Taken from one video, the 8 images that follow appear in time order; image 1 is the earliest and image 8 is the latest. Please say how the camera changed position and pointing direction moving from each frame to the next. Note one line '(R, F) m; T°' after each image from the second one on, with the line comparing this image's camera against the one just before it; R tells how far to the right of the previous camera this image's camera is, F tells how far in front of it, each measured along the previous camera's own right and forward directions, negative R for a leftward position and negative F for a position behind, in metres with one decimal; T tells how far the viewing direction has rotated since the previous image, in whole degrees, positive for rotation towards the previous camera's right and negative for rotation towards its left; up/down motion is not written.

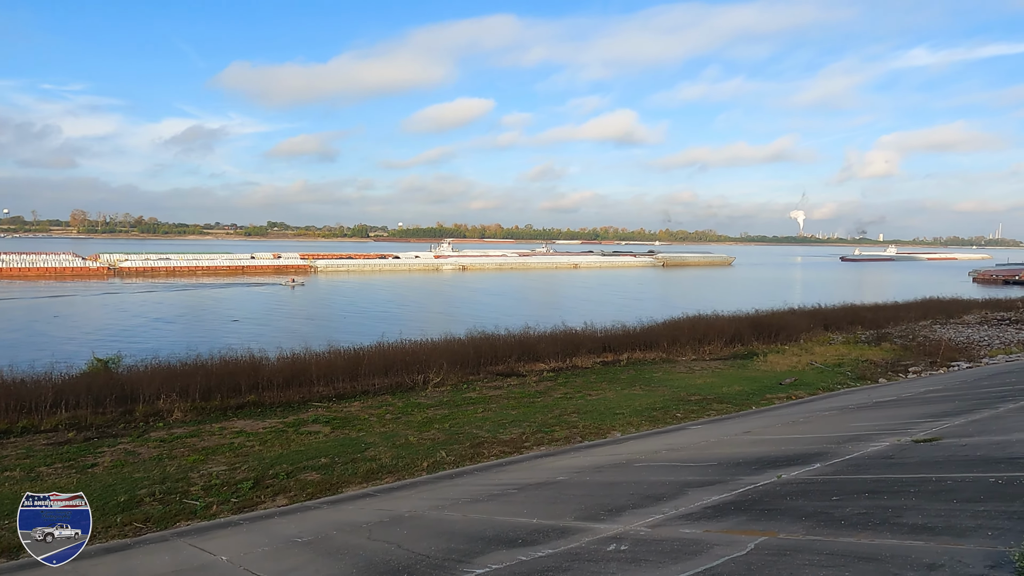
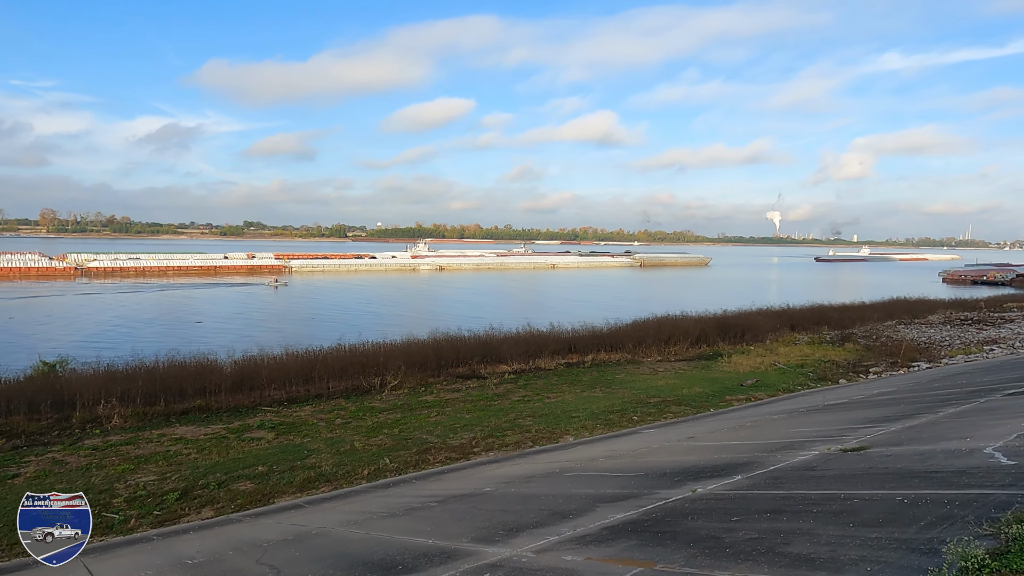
(+0.5, +0.3) m; +2°
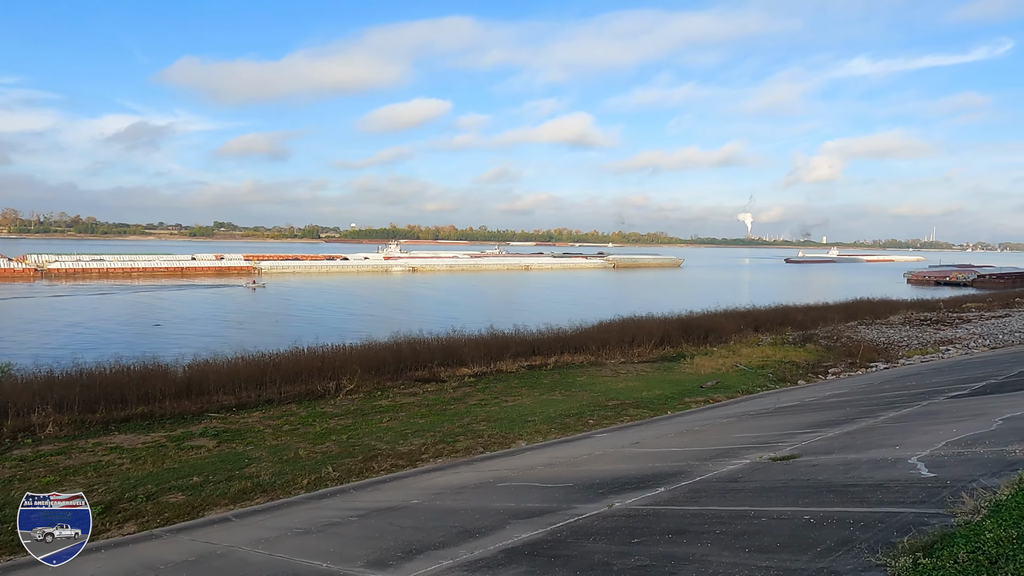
(+0.4, +0.3) m; +2°
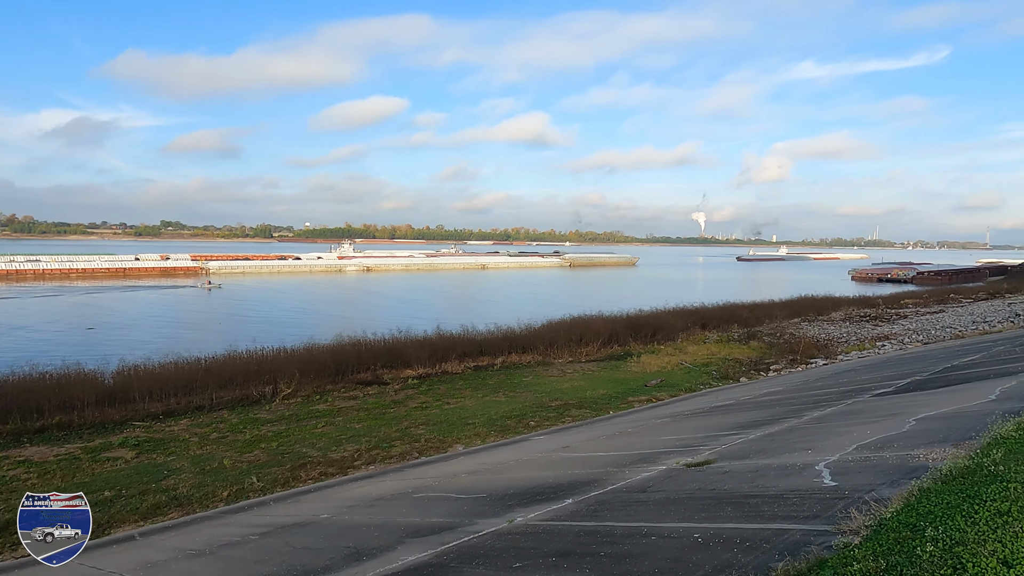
(+0.4, +0.3) m; +4°
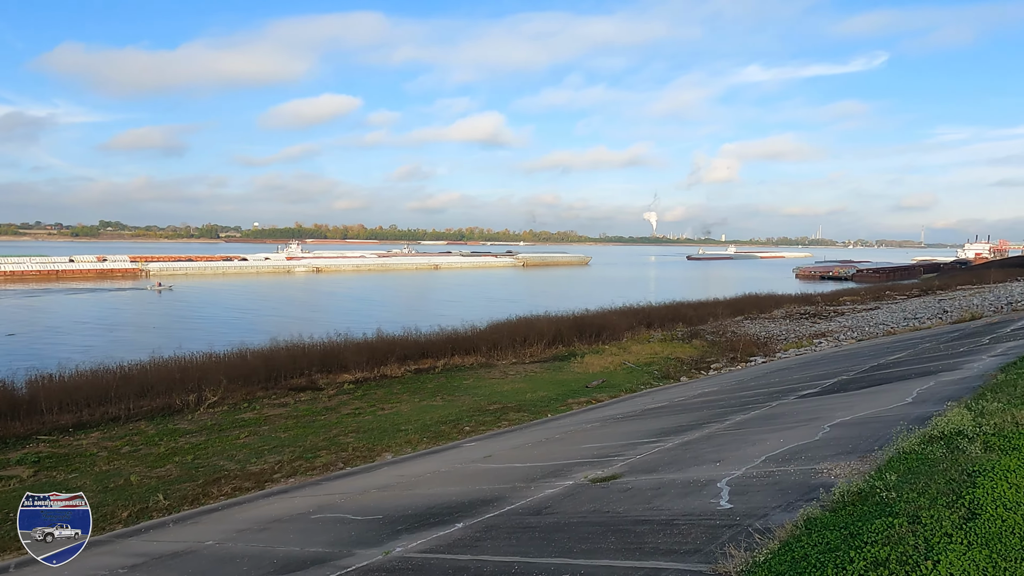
(+0.4, +0.4) m; +4°
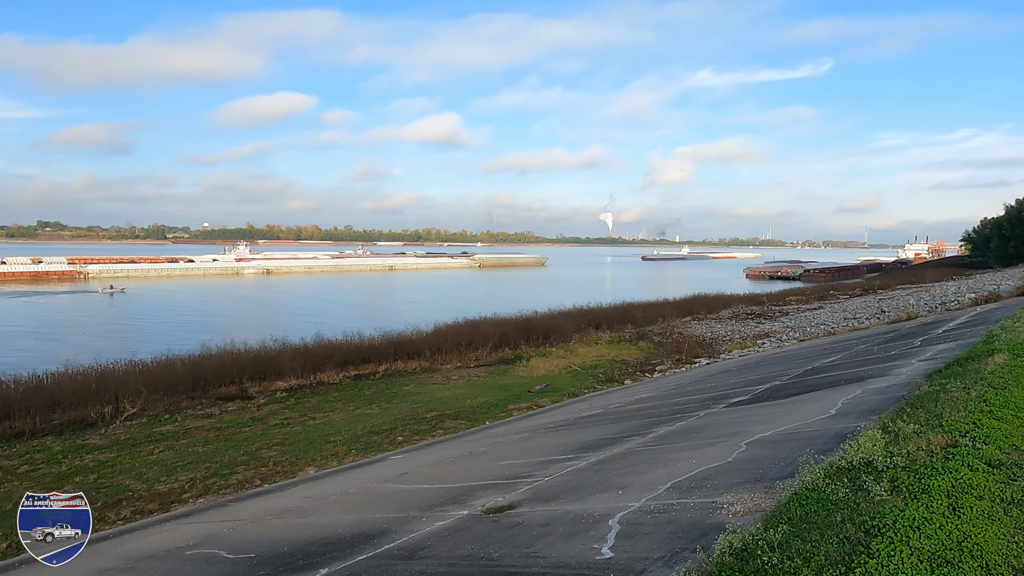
(+0.4, +0.5) m; +4°
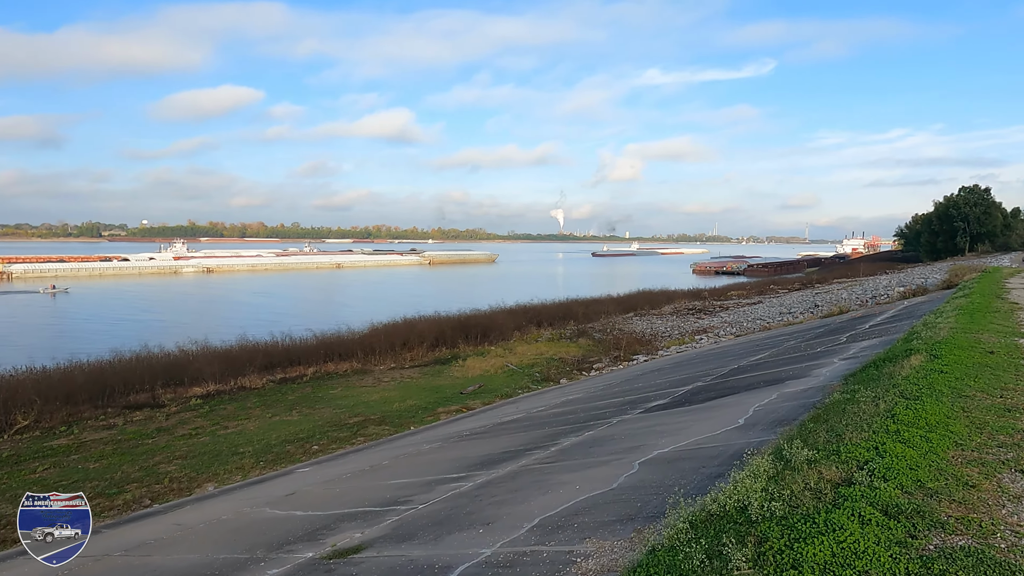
(+0.5, +0.6) m; +4°
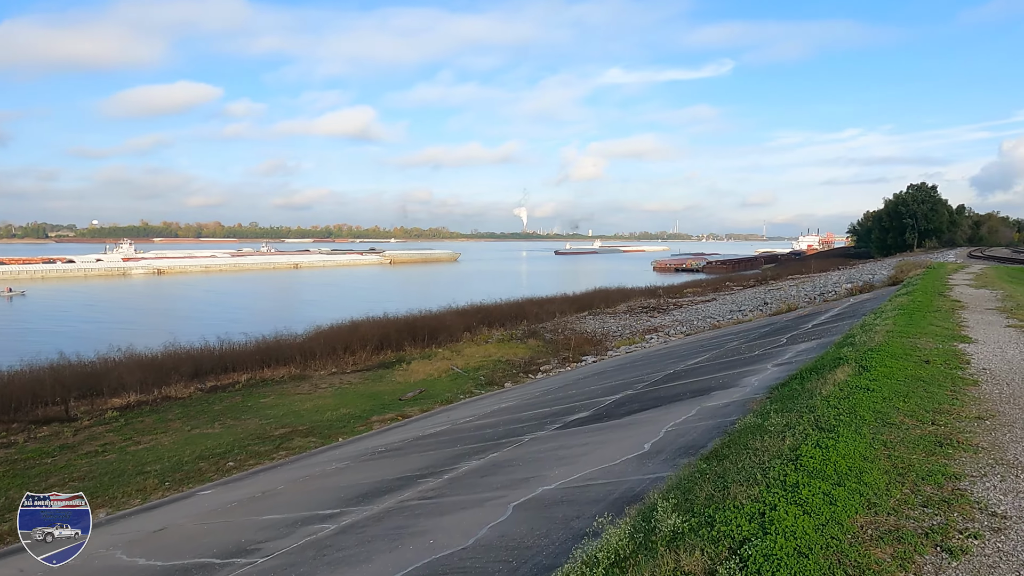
(+0.5, +0.6) m; +3°
